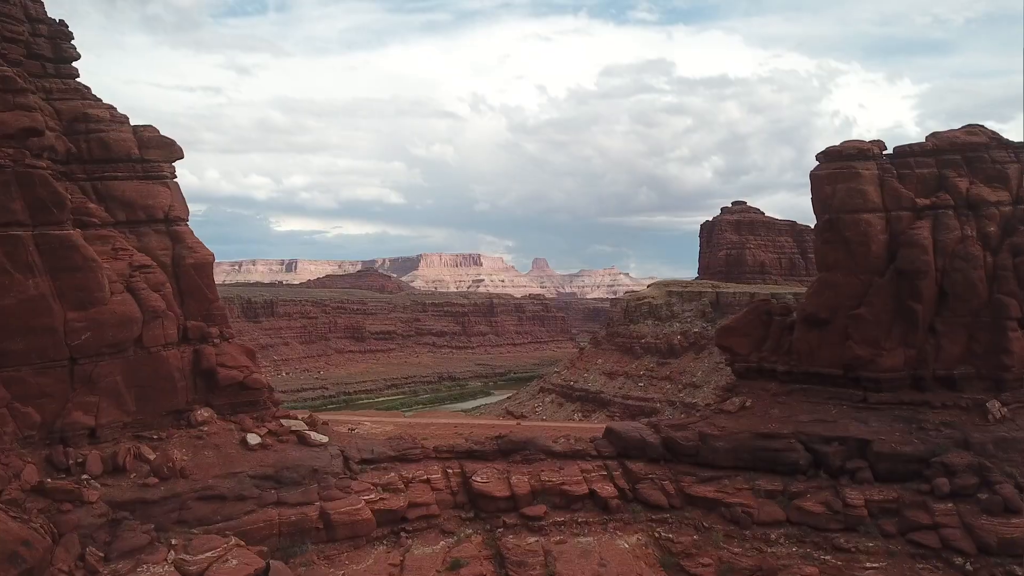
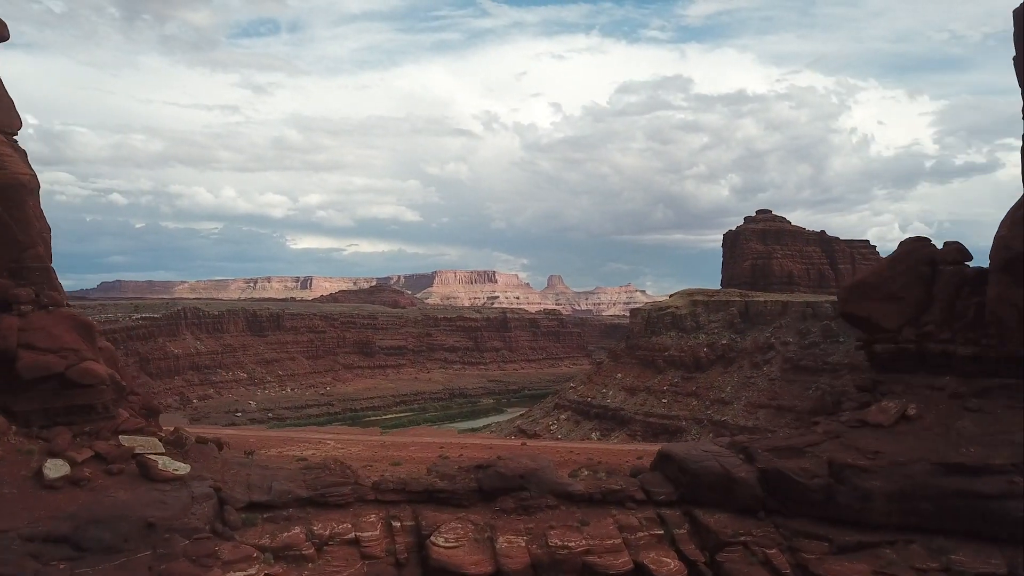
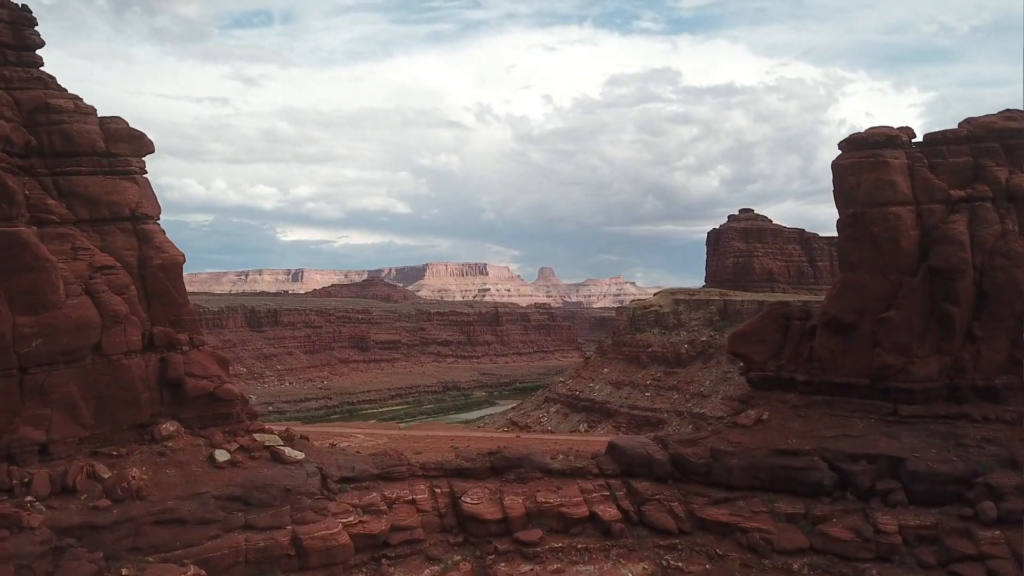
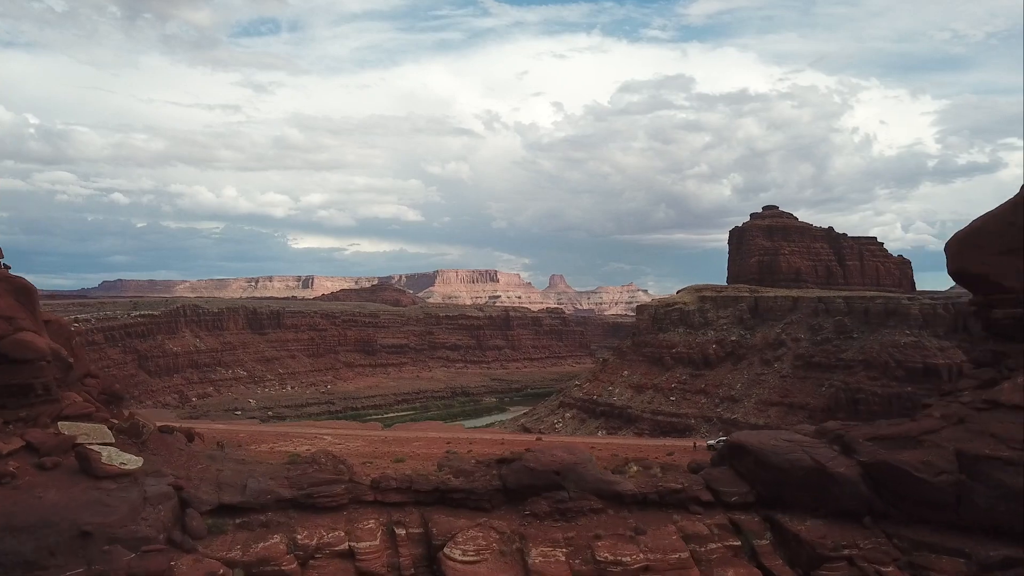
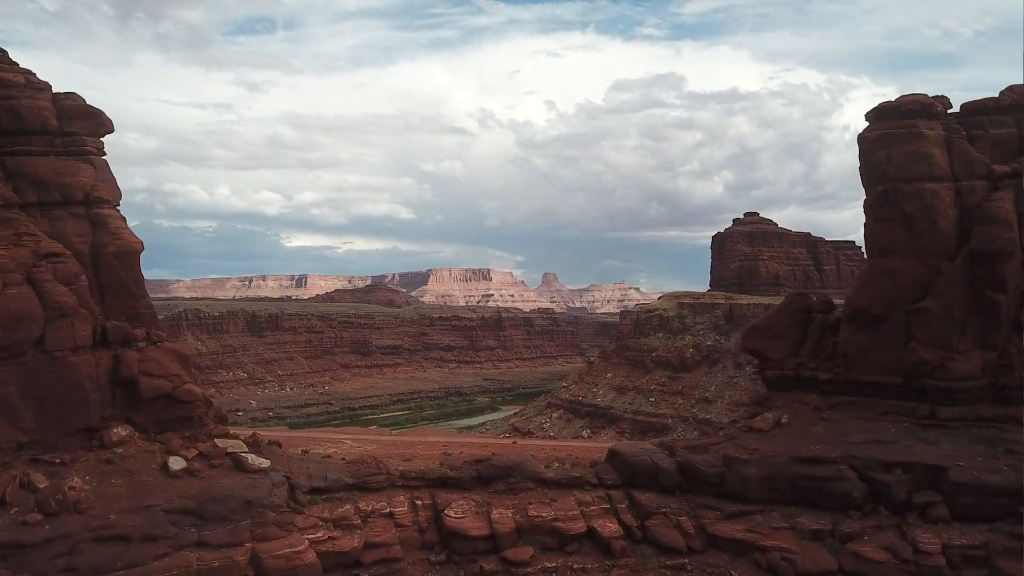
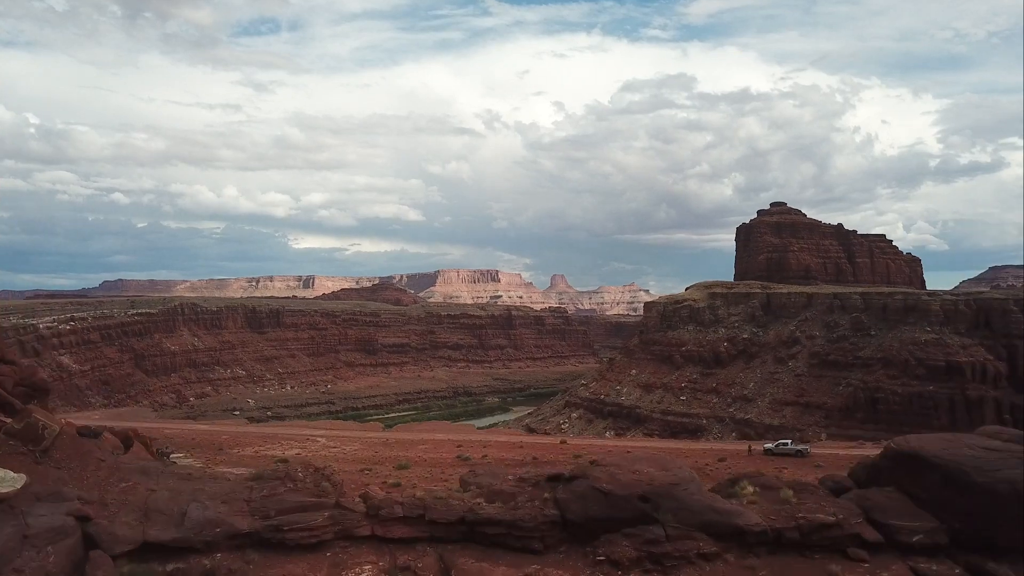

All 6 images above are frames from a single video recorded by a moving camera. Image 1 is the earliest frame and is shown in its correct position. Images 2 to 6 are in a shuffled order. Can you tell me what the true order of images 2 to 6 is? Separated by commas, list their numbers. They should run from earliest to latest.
3, 5, 2, 4, 6
